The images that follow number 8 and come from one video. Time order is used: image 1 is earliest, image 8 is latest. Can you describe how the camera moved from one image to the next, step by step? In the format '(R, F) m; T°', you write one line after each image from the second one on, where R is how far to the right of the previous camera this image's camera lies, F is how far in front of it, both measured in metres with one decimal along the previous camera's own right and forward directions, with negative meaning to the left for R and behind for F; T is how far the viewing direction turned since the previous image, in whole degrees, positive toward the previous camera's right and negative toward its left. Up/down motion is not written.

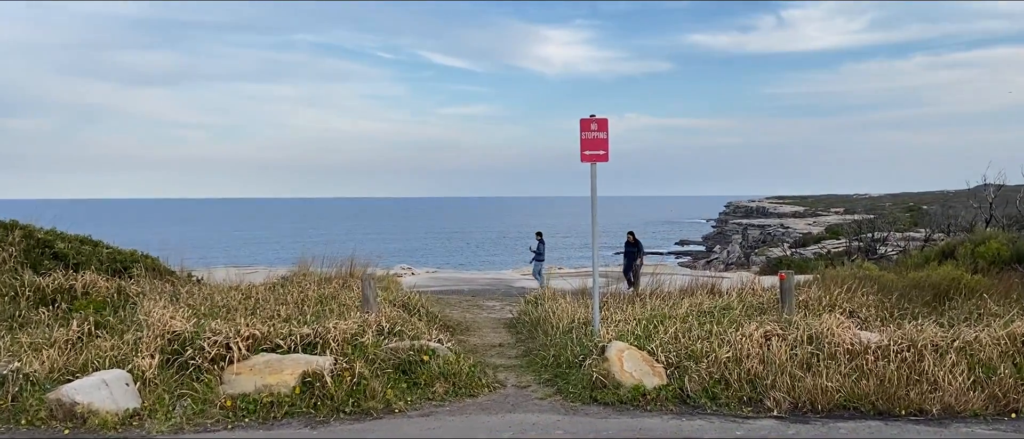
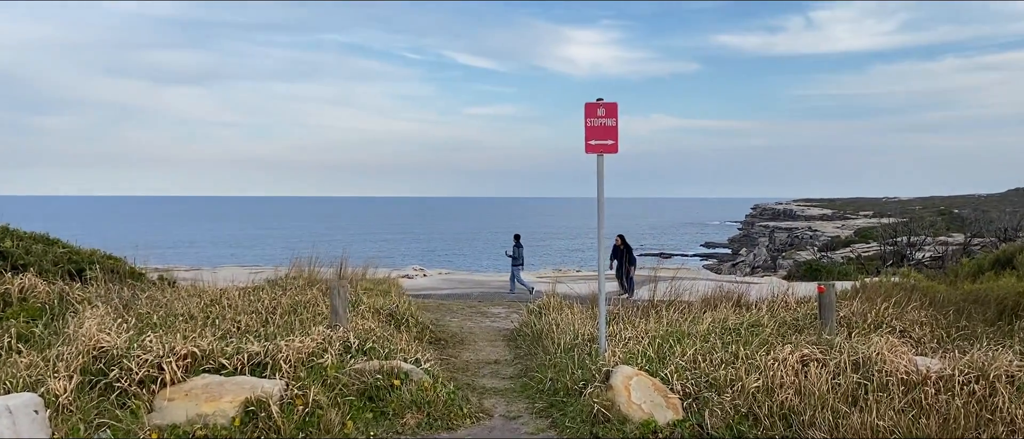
(+0.3, +1.1) m; -2°
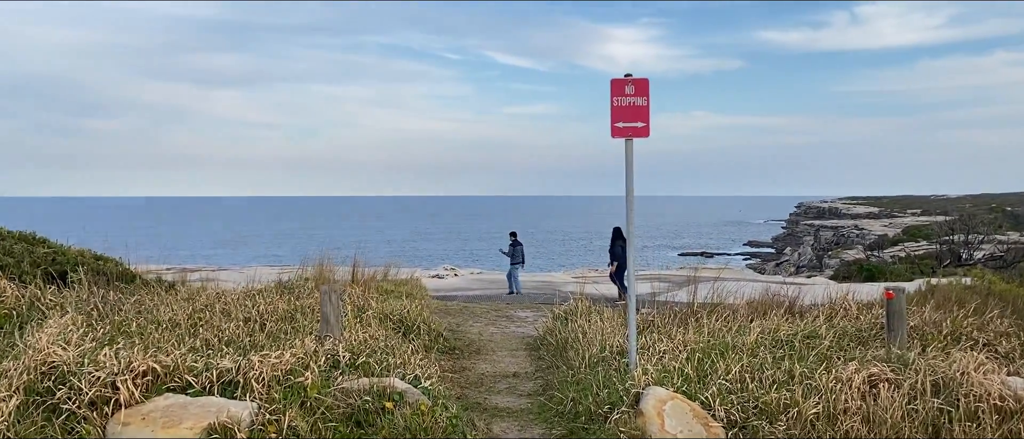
(+0.2, +0.9) m; -3°
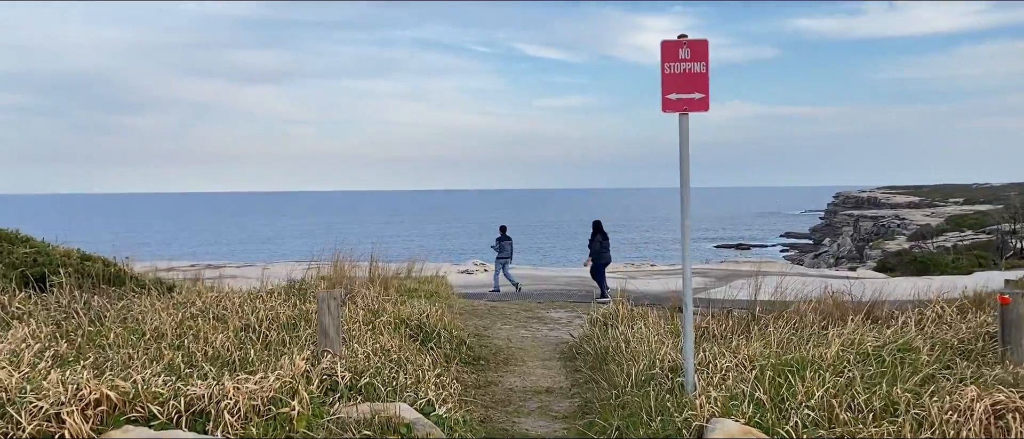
(0.0, +1.0) m; -2°
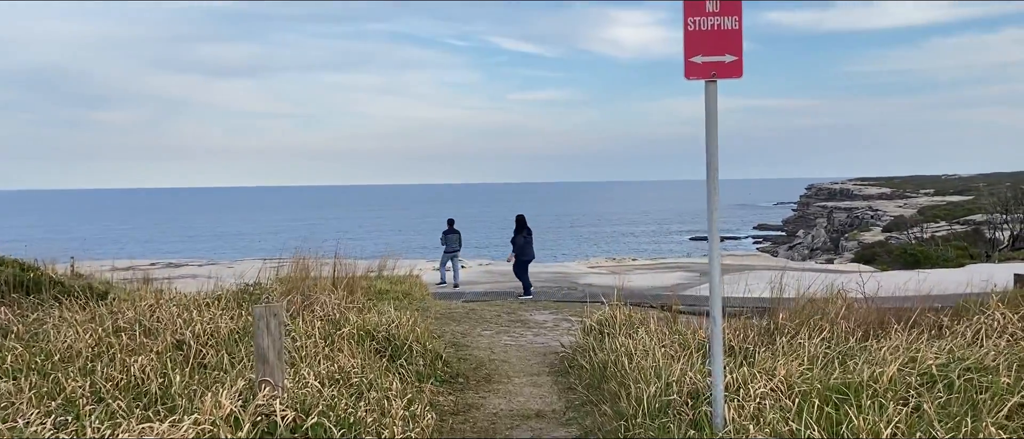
(0.0, +1.0) m; +2°
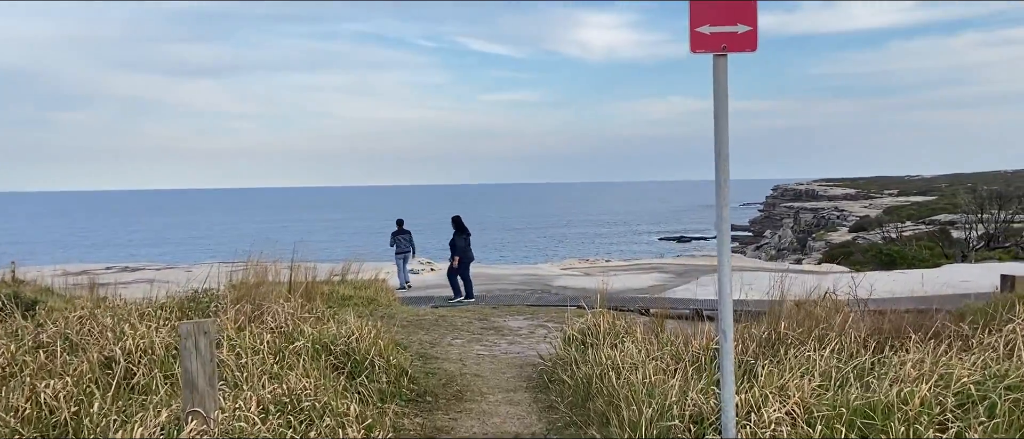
(0.0, +0.6) m; +2°
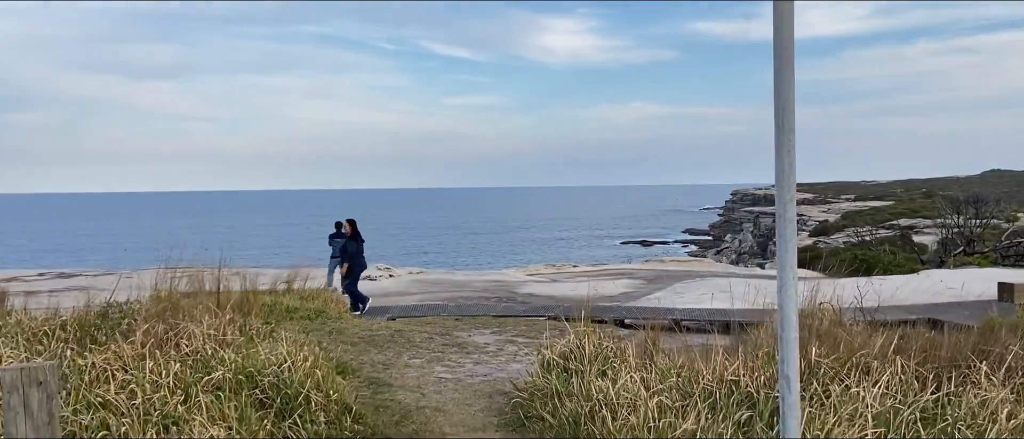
(0.0, +1.0) m; +2°
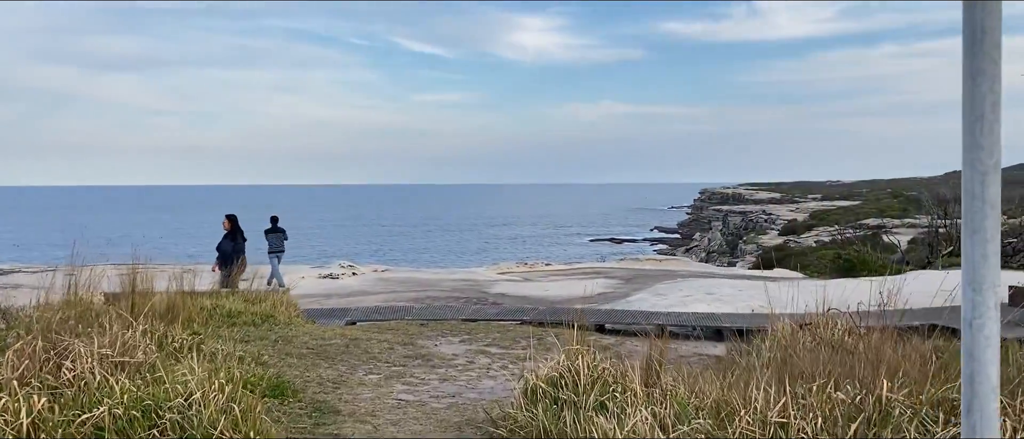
(0.0, +1.0) m; +2°
